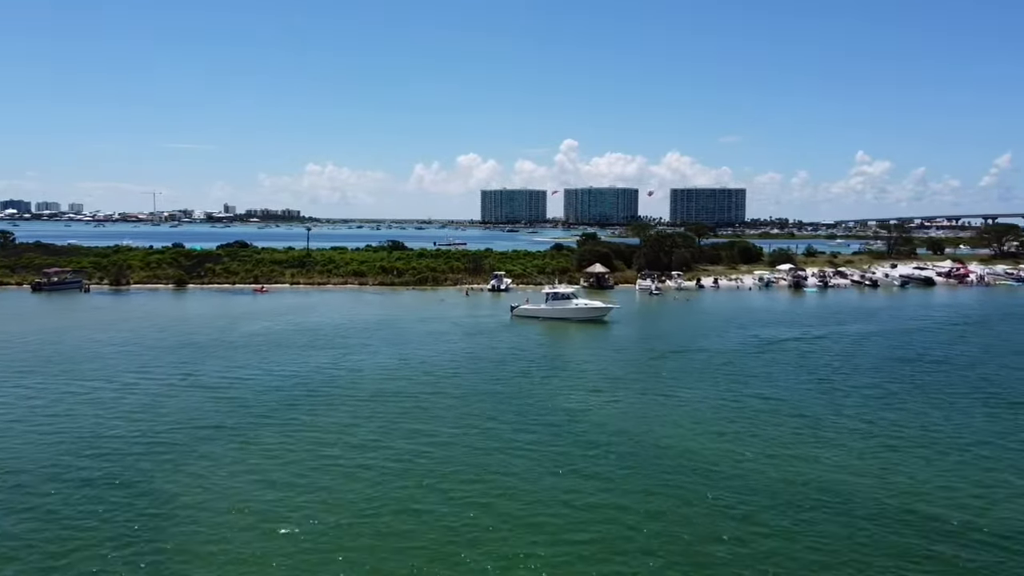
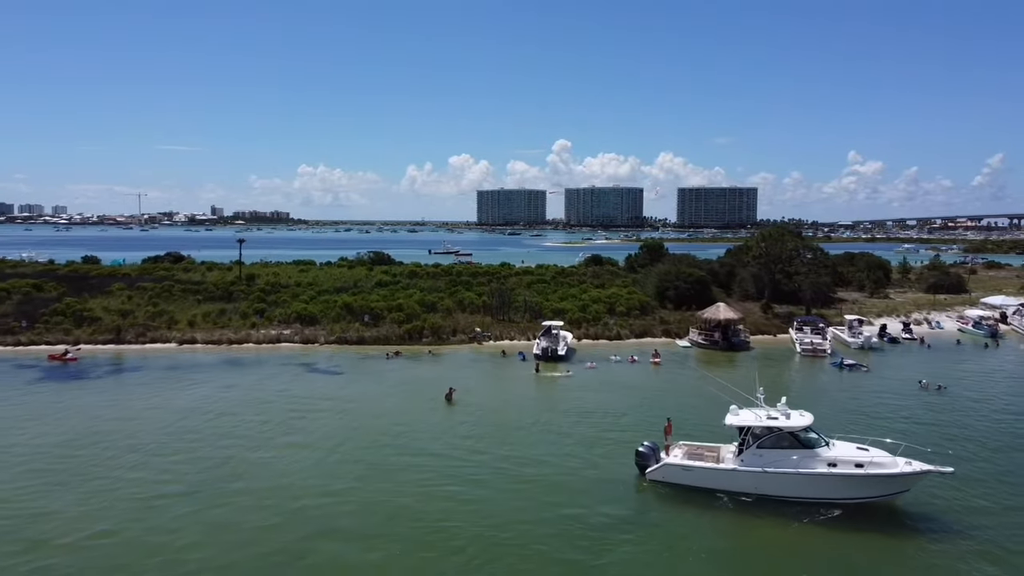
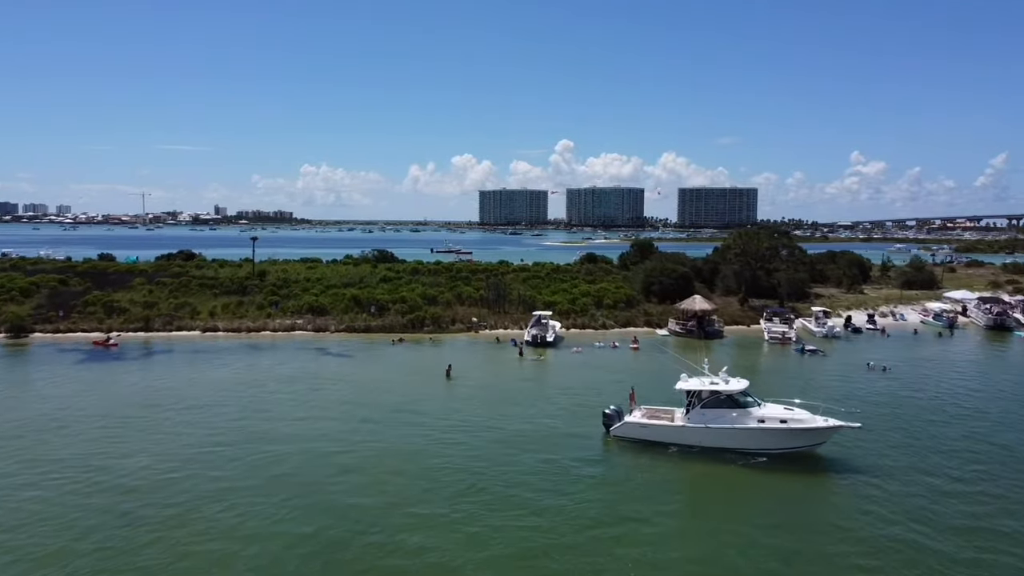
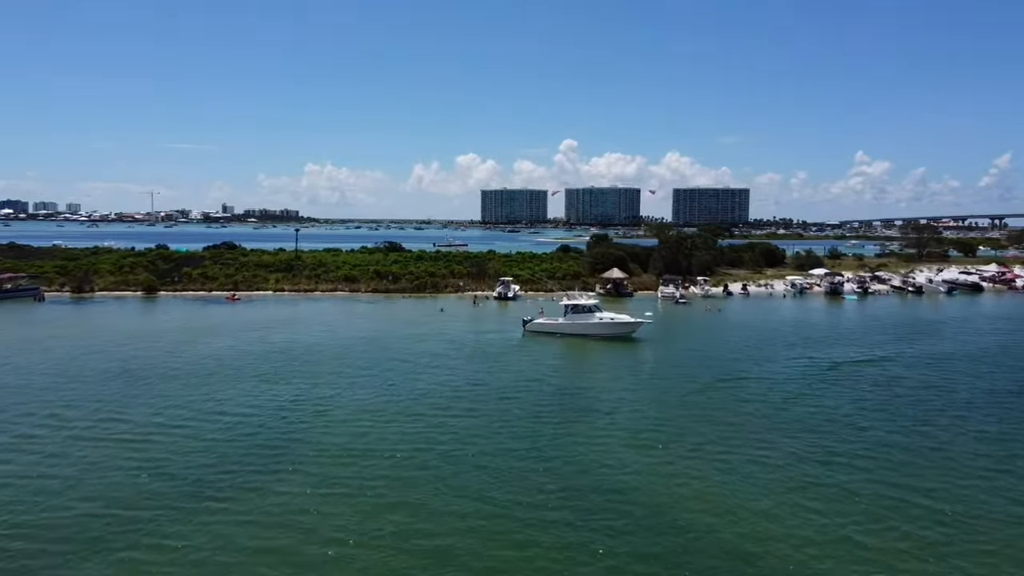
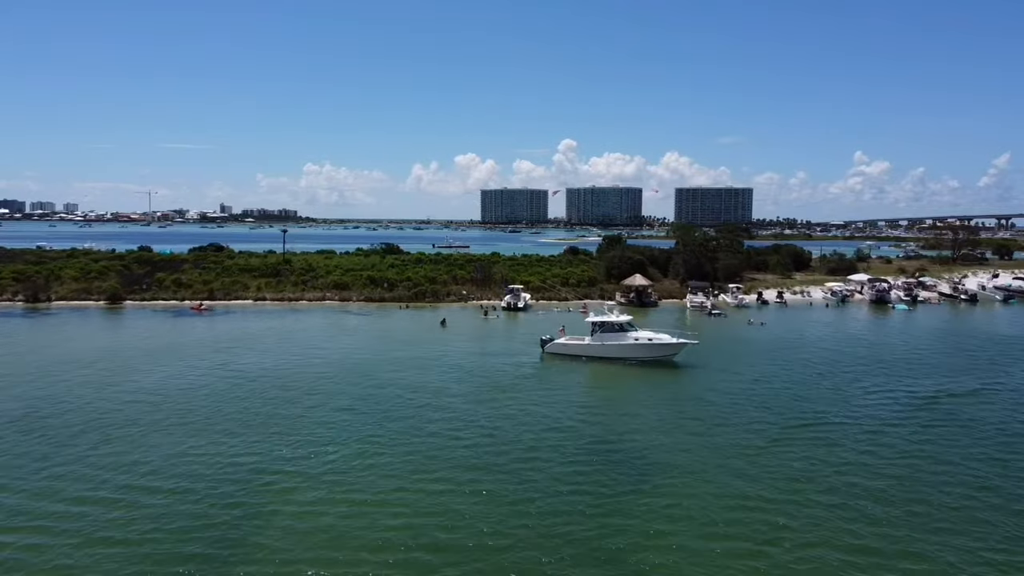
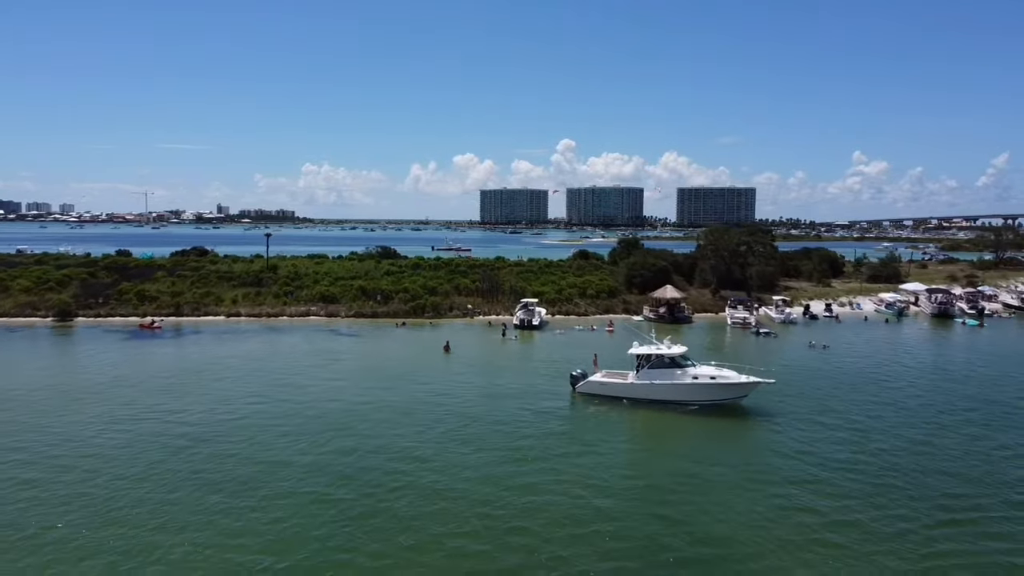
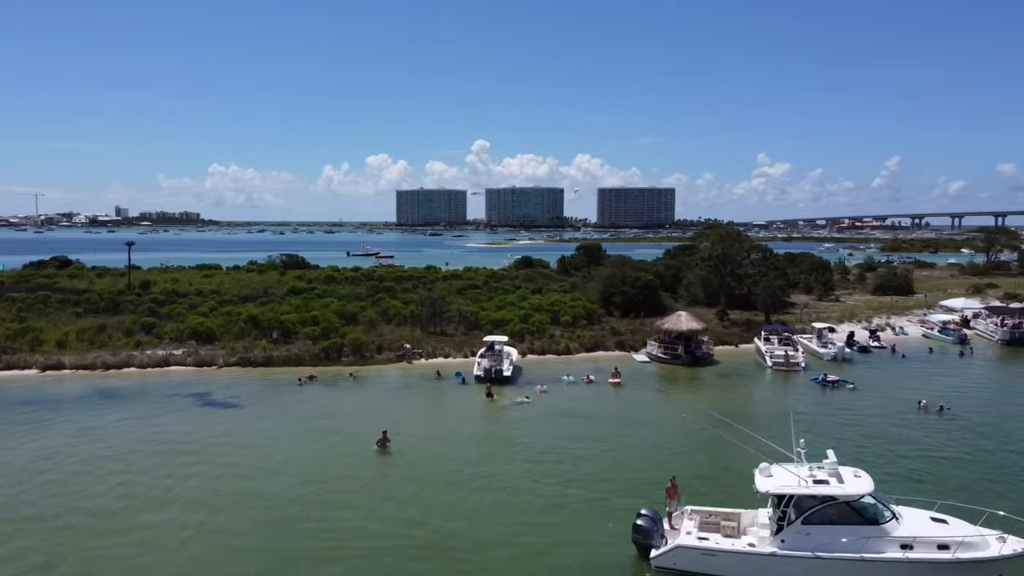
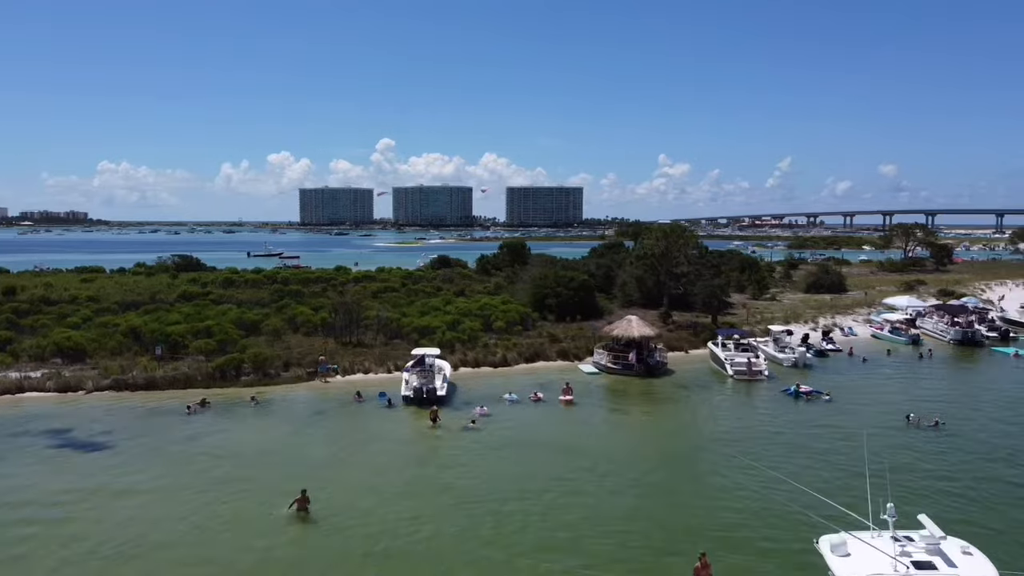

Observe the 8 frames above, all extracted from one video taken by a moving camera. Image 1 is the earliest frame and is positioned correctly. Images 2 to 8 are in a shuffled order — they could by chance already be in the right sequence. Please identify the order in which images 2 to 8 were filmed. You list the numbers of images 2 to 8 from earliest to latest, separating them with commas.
4, 5, 6, 3, 2, 7, 8
